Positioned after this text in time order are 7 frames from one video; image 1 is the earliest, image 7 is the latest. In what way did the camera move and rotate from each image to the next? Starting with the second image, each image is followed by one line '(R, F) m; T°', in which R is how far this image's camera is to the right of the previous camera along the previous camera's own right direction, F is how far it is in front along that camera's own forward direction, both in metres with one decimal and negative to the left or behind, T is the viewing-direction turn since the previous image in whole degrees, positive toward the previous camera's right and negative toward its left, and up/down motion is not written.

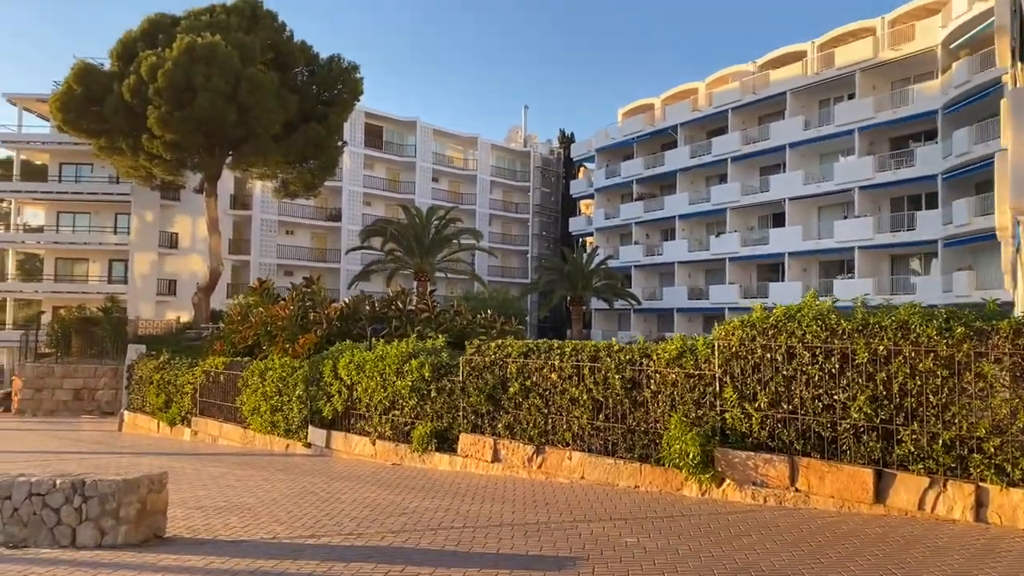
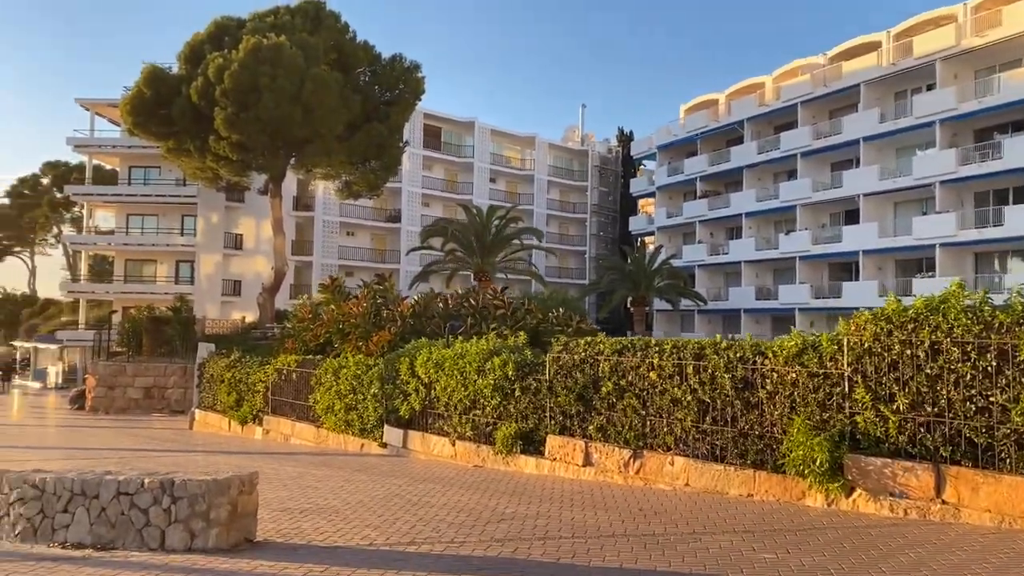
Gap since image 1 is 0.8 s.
(-0.5, +0.6) m; -4°
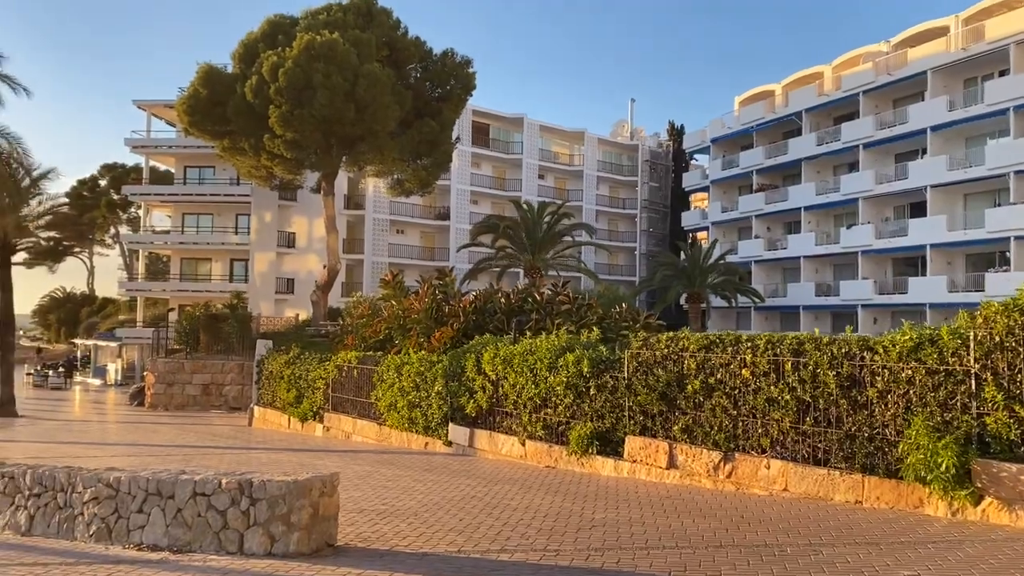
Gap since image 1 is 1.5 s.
(-0.4, +0.5) m; -3°
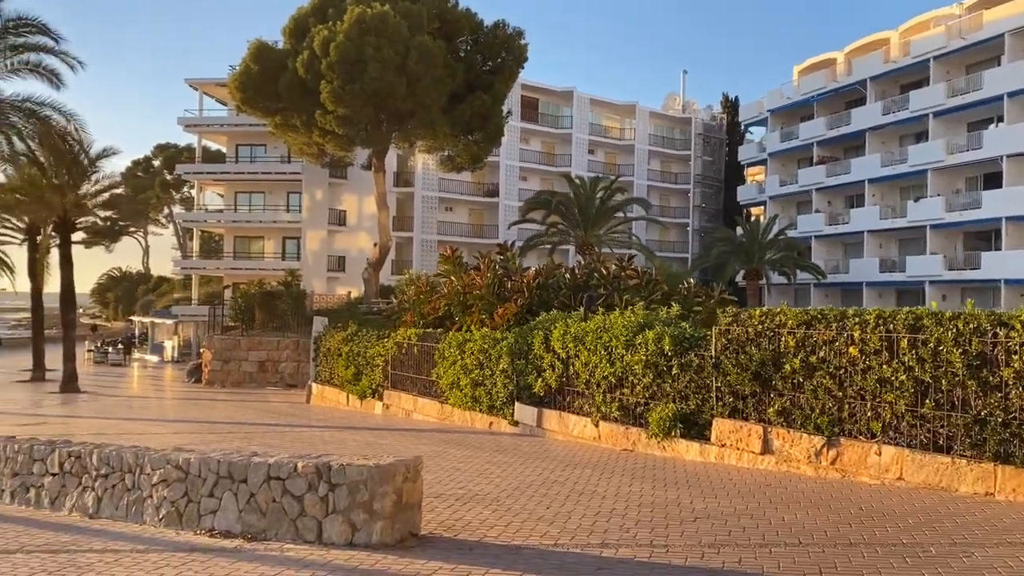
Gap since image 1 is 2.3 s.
(-0.4, +0.6) m; -3°
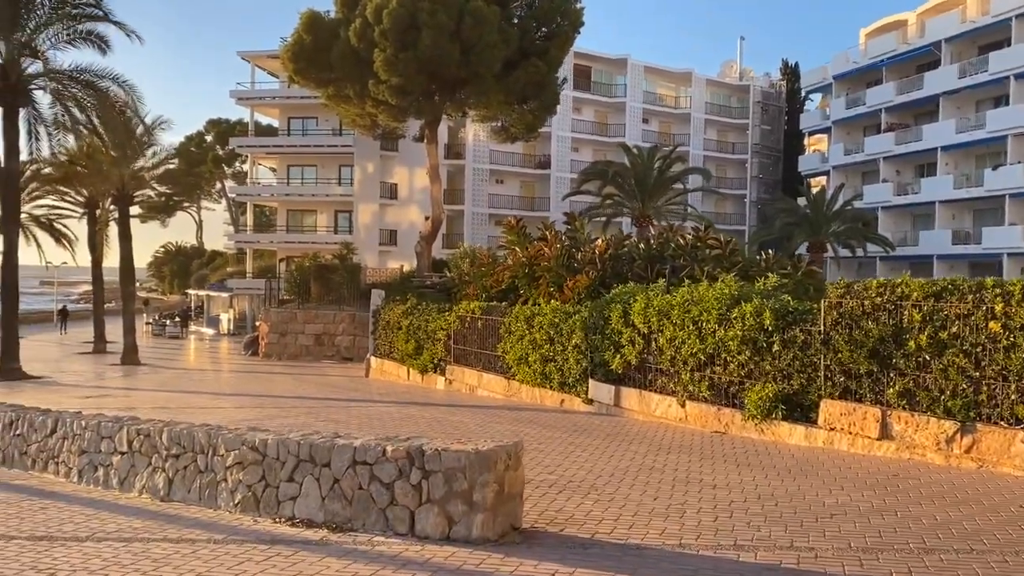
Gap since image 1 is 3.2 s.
(-0.5, +0.7) m; -3°
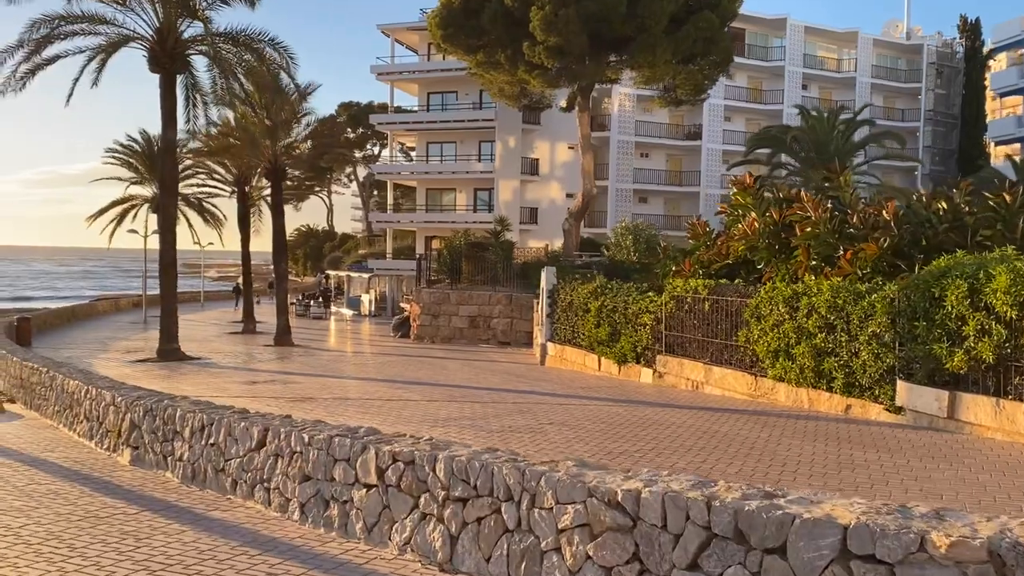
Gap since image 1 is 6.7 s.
(-2.1, +2.6) m; -8°
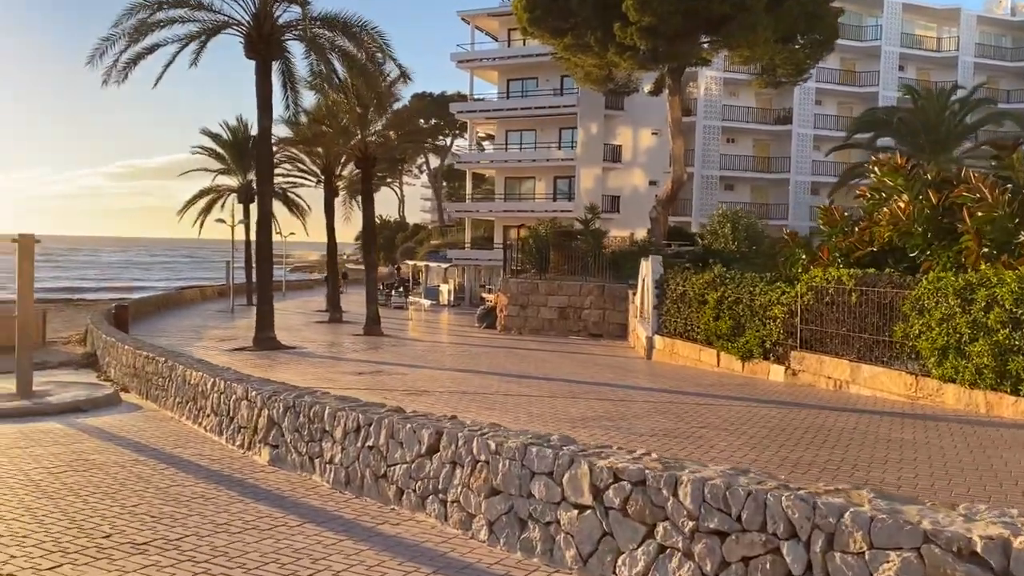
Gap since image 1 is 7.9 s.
(-1.0, +0.8) m; -5°
